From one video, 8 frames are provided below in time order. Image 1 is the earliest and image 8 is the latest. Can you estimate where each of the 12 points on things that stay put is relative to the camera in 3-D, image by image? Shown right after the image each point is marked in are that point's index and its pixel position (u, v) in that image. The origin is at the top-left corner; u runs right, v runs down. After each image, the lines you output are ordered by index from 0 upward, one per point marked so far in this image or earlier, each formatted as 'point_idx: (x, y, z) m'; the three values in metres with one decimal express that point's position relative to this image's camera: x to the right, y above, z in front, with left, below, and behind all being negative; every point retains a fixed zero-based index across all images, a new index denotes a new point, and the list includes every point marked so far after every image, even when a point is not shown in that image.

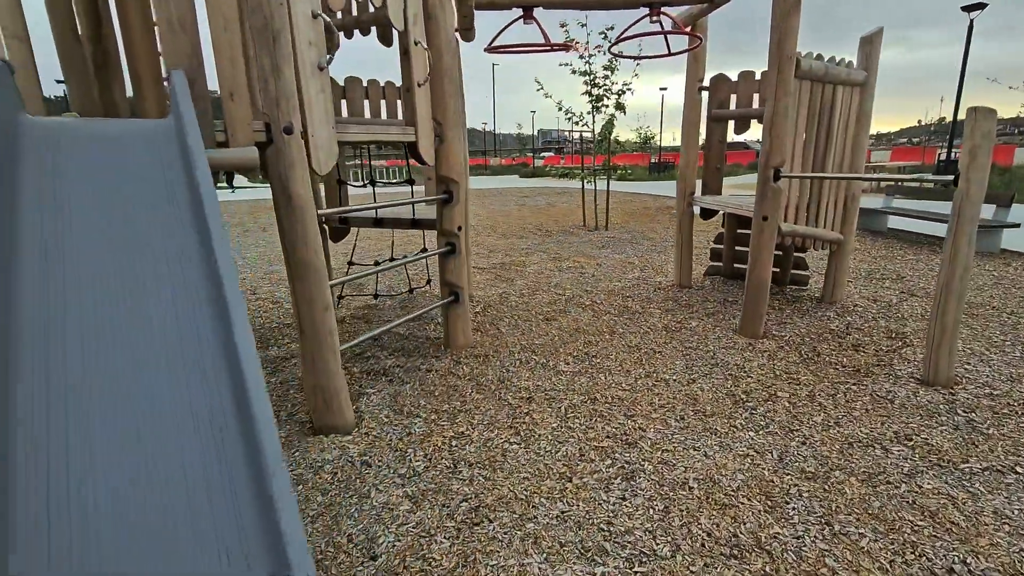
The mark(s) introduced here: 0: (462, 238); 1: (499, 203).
0: (-0.3, +0.3, +3.2) m
1: (-0.4, +2.2, +13.6) m
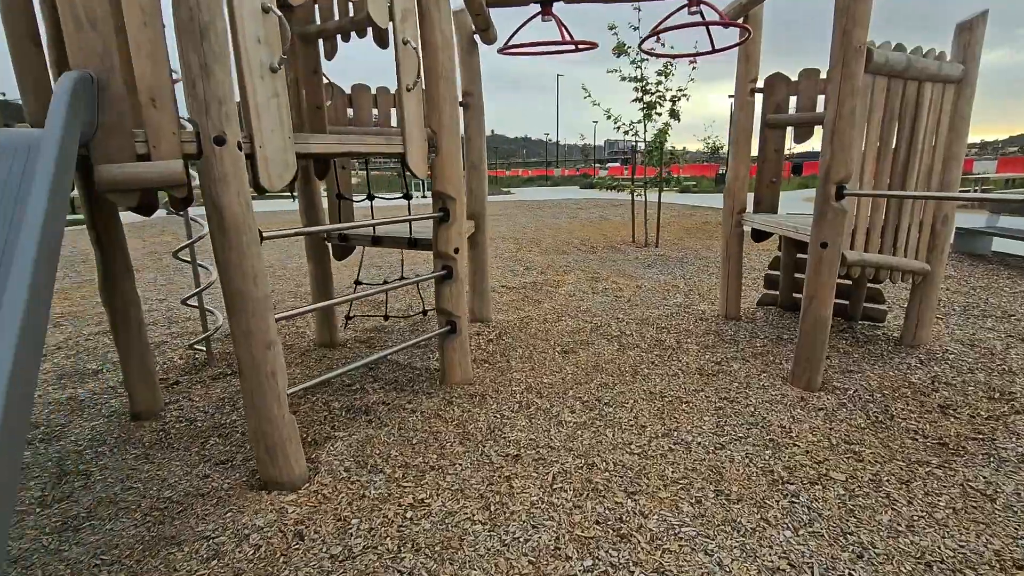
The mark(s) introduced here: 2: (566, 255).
0: (-0.3, +0.1, +2.8) m
1: (+0.9, +1.8, +13.2) m
2: (+0.8, +0.4, +7.2) m
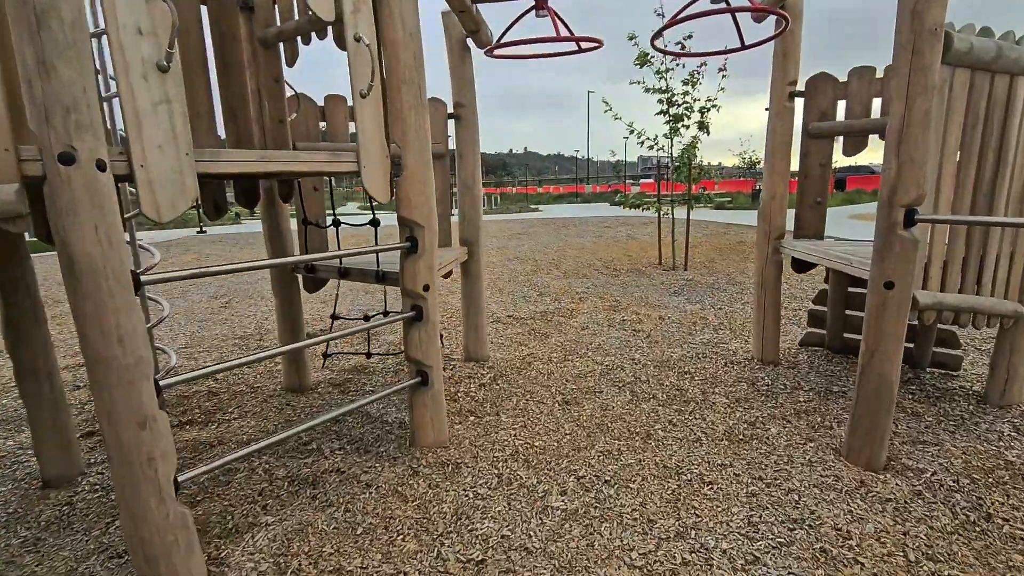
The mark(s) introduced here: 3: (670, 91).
0: (-0.4, -0.1, +2.4) m
1: (+1.5, +1.3, +12.7) m
2: (+0.9, +0.1, +6.6) m
3: (+2.0, +2.5, +6.7) m
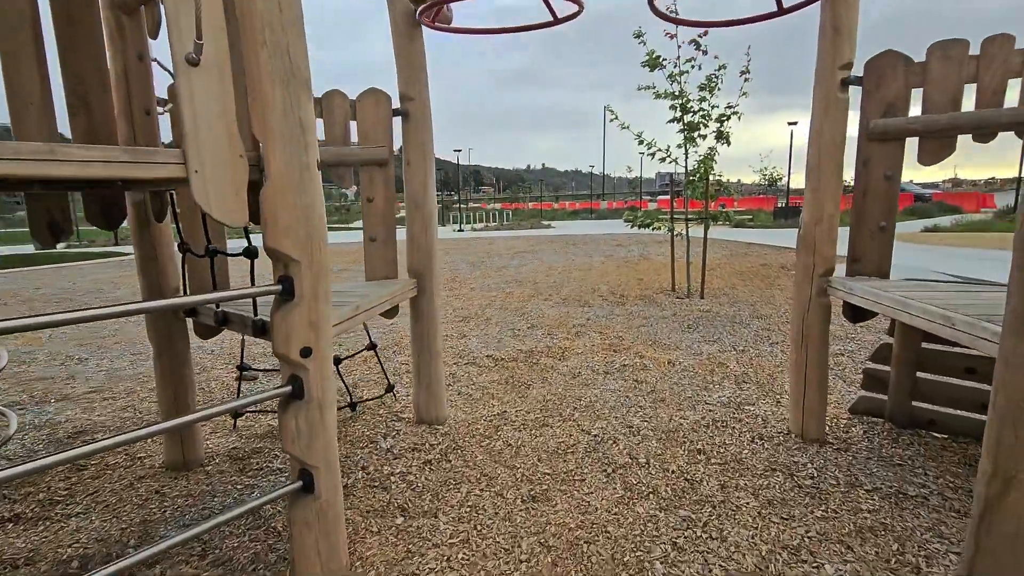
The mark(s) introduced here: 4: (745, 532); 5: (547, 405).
0: (-0.6, -0.3, +1.6) m
1: (+1.6, +0.8, +11.9) m
2: (+0.8, -0.2, +5.8) m
3: (+2.0, +2.2, +5.9) m
4: (+0.8, -0.9, +1.9) m
5: (+0.2, -0.7, +3.1) m
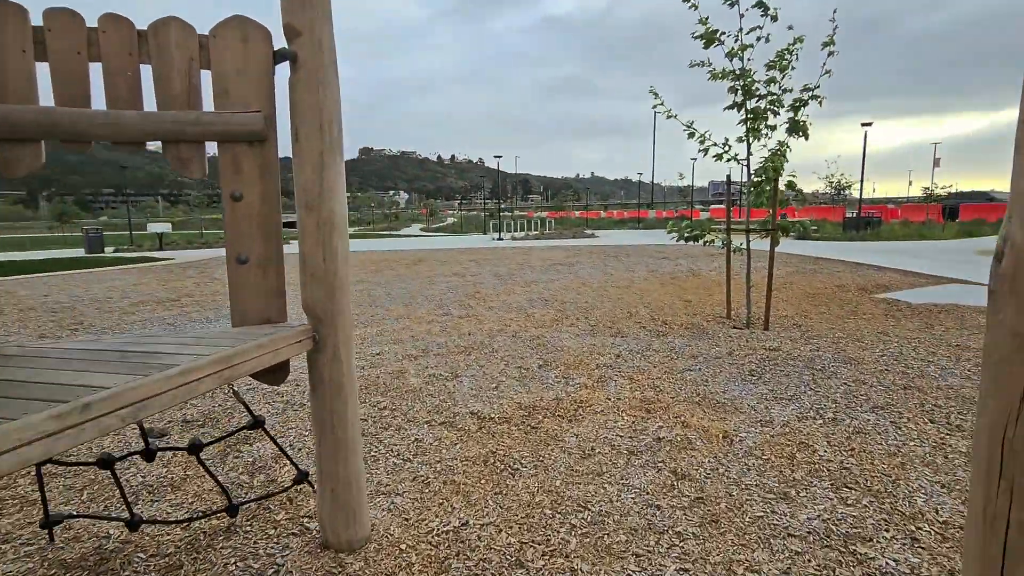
0: (-0.8, -0.4, +0.6) m
1: (+2.3, +0.4, +10.7) m
2: (+1.0, -0.5, +4.7) m
3: (+2.1, +1.9, +4.7) m
4: (+0.6, -1.1, +0.7) m
5: (+0.1, -0.9, +2.0) m
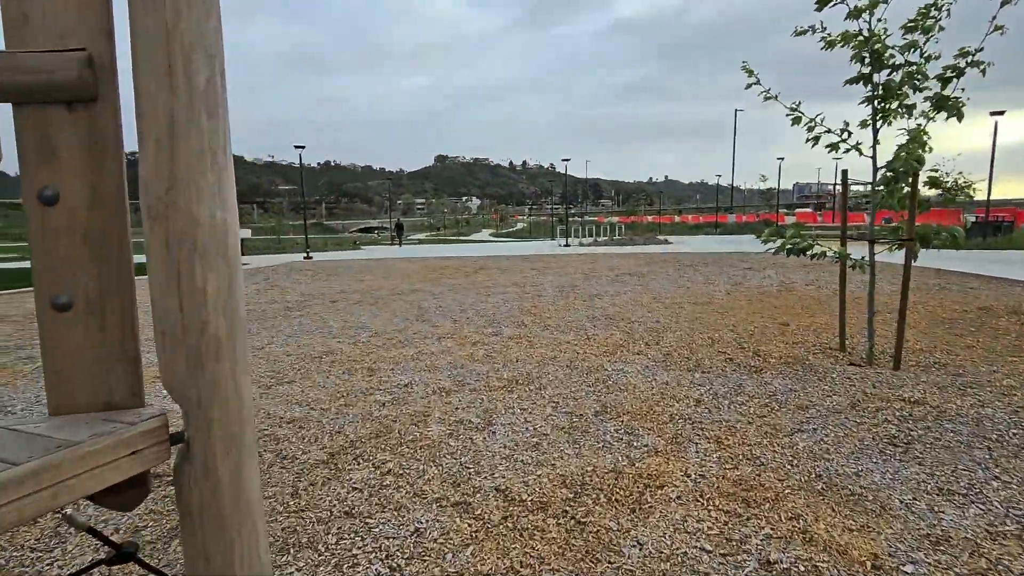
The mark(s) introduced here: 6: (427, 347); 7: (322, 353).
0: (-1.0, -0.5, 0.0) m
1: (+3.5, +0.2, +9.5) m
2: (+1.4, -0.7, +3.8) m
3: (+2.5, +1.7, +3.6) m
4: (+0.5, -1.2, -0.1) m
5: (+0.1, -1.0, +1.2) m
6: (-0.8, -0.6, +5.0) m
7: (-1.8, -0.6, +5.0) m
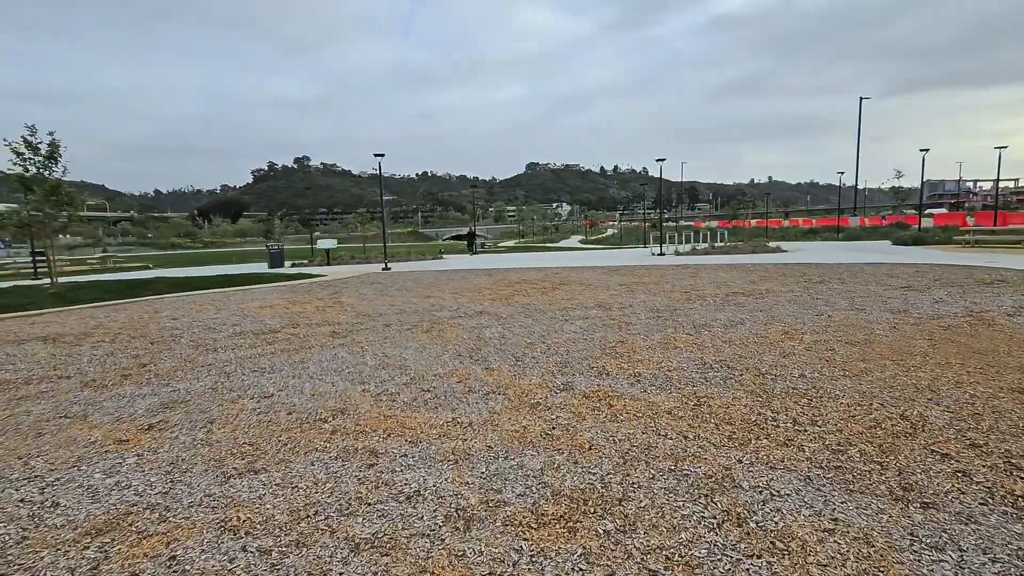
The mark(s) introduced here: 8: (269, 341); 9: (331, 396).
0: (-1.3, -0.7, -1.3) m
1: (+4.7, -0.2, +7.3) m
2: (+1.6, -0.9, +2.0) m
3: (+2.8, +1.4, +1.7) m
4: (+0.1, -1.4, -1.7) m
5: (-0.1, -1.3, -0.3) m
6: (-0.3, -0.9, +3.6) m
7: (-1.3, -0.9, +3.8) m
8: (-3.2, -0.7, +6.8) m
9: (-1.5, -0.9, +4.2) m
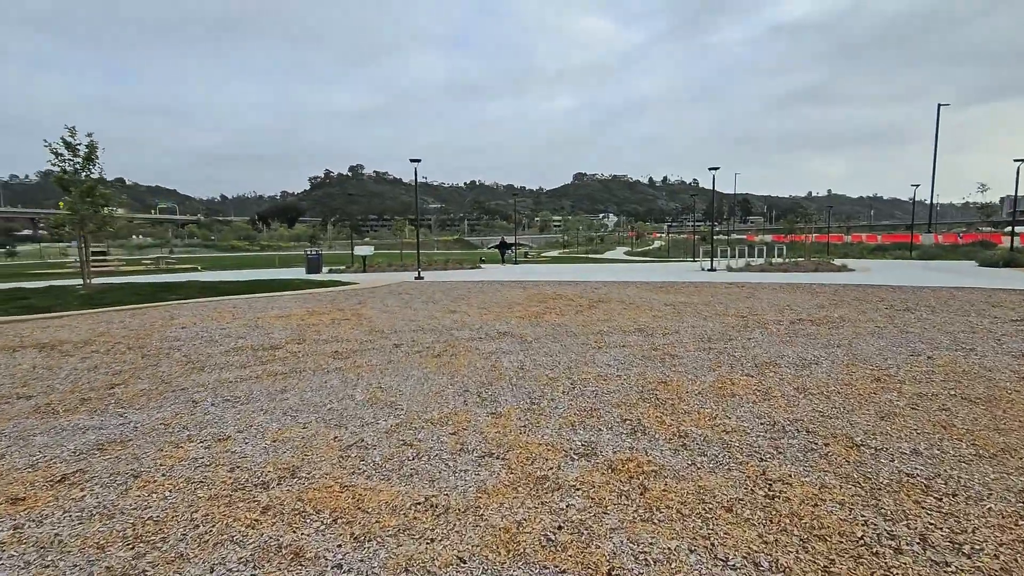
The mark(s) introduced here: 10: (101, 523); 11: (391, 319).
0: (-1.8, -0.8, -2.2) m
1: (+5.0, -0.6, +6.0) m
2: (+1.5, -1.1, +0.9) m
3: (+2.7, +1.2, +0.6) m
4: (-0.4, -1.5, -2.6) m
5: (-0.4, -1.4, -1.2) m
6: (-0.3, -1.0, +2.7) m
7: (-1.3, -1.1, +3.0) m
8: (-2.9, -0.8, +6.1) m
9: (-1.5, -1.0, +3.4) m
10: (-2.0, -1.1, +2.5) m
11: (-2.0, -0.5, +8.8) m
